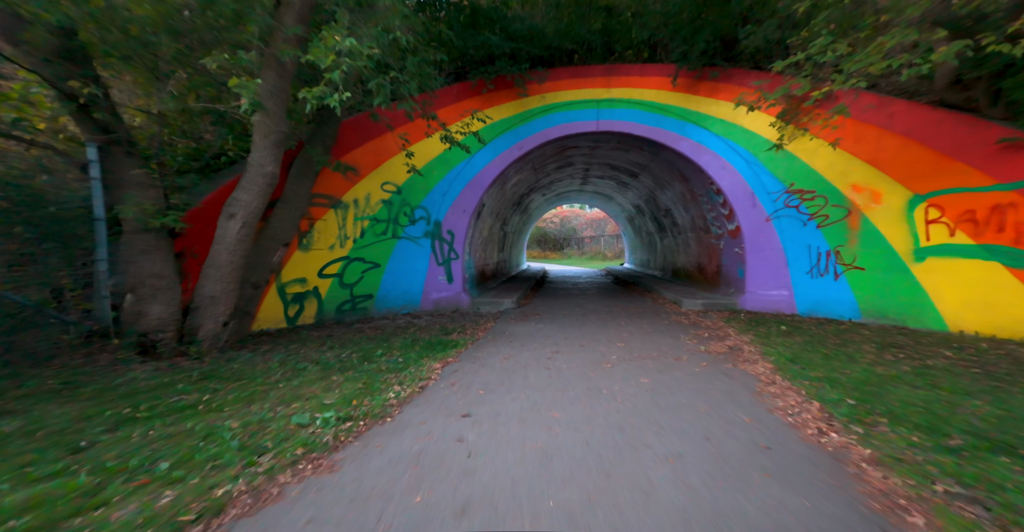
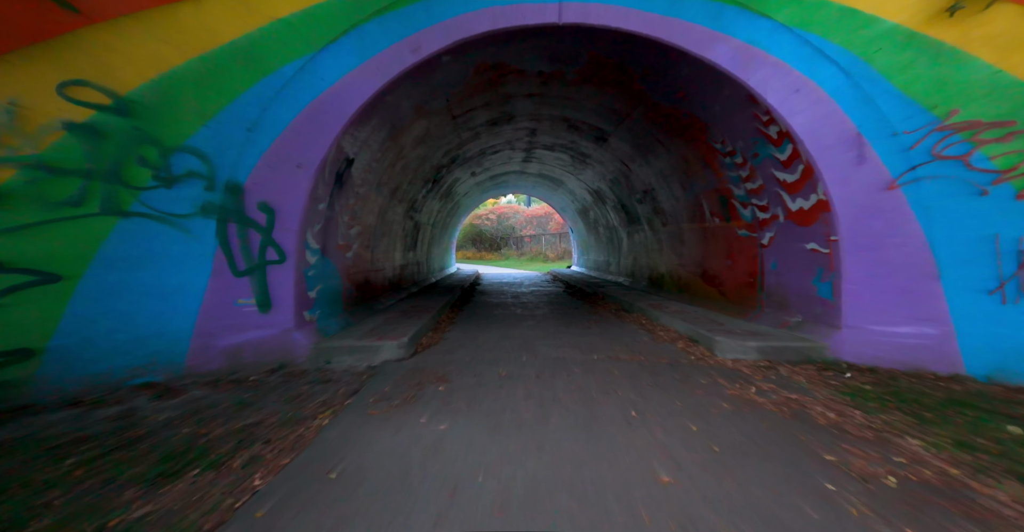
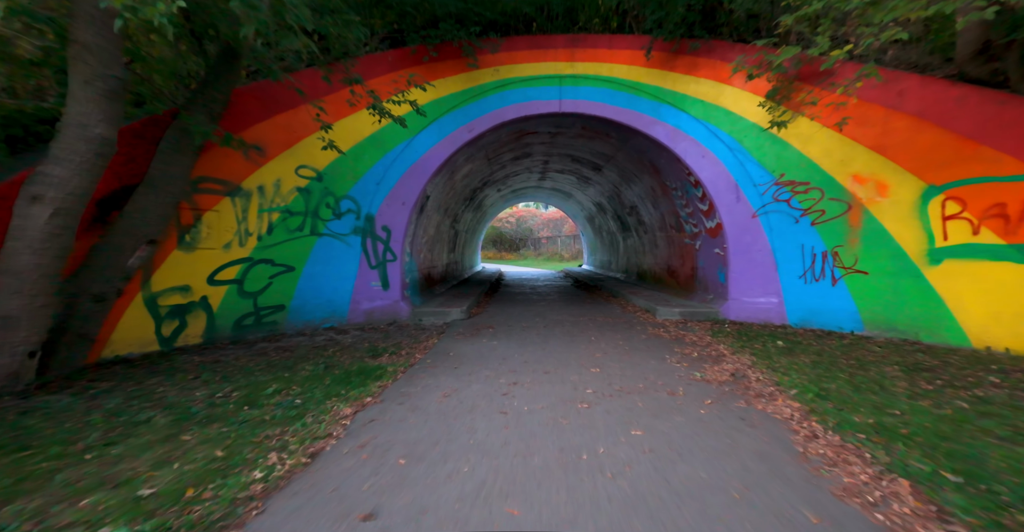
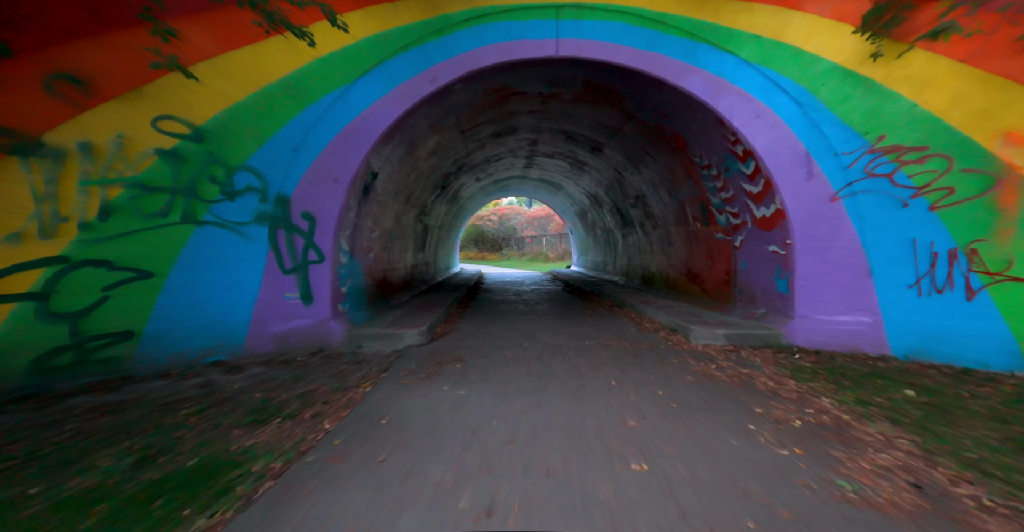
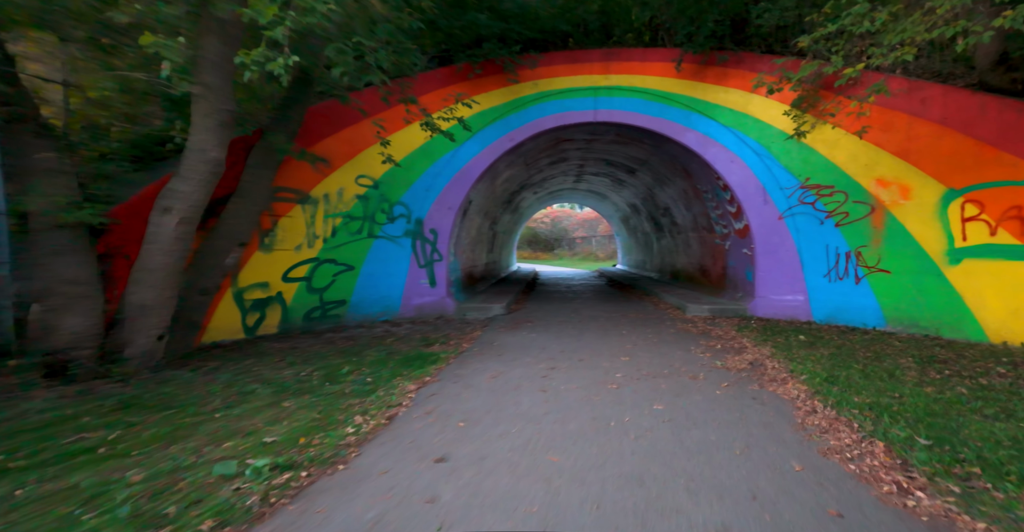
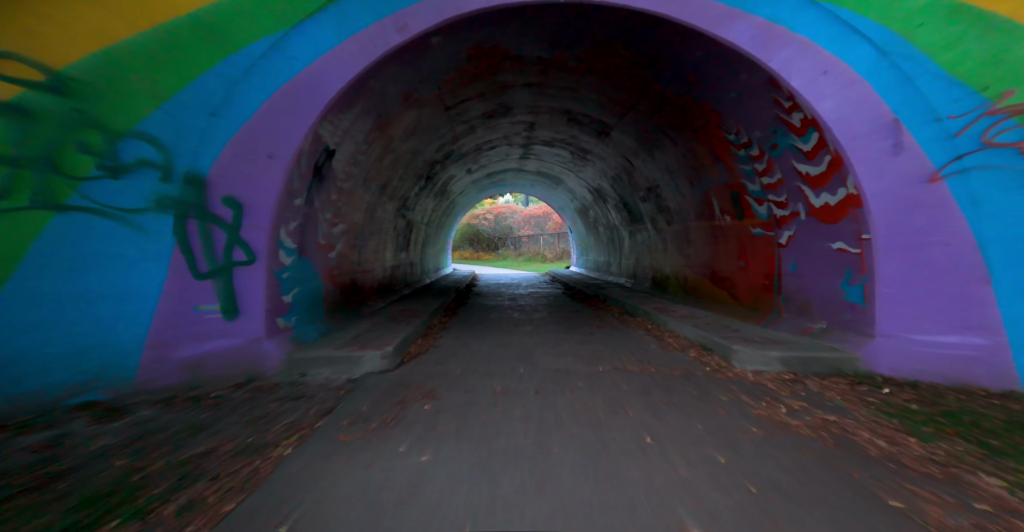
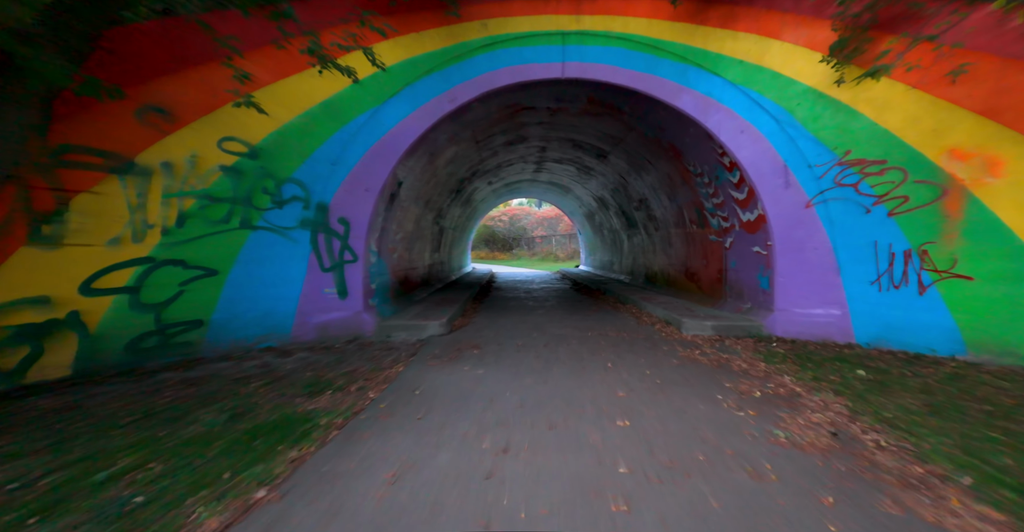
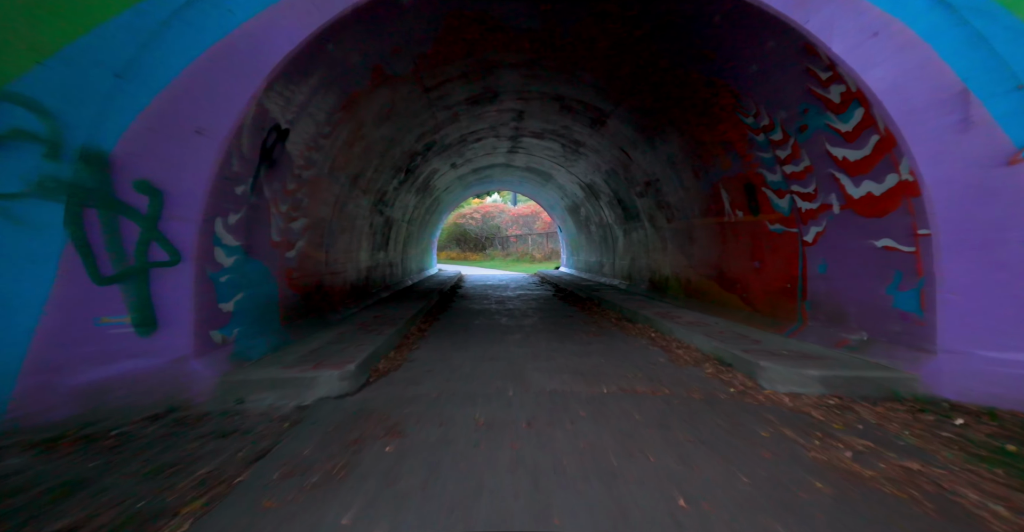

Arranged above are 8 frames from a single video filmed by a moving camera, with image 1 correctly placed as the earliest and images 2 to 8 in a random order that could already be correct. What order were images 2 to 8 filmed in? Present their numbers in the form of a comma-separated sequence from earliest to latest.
5, 3, 7, 4, 2, 6, 8
